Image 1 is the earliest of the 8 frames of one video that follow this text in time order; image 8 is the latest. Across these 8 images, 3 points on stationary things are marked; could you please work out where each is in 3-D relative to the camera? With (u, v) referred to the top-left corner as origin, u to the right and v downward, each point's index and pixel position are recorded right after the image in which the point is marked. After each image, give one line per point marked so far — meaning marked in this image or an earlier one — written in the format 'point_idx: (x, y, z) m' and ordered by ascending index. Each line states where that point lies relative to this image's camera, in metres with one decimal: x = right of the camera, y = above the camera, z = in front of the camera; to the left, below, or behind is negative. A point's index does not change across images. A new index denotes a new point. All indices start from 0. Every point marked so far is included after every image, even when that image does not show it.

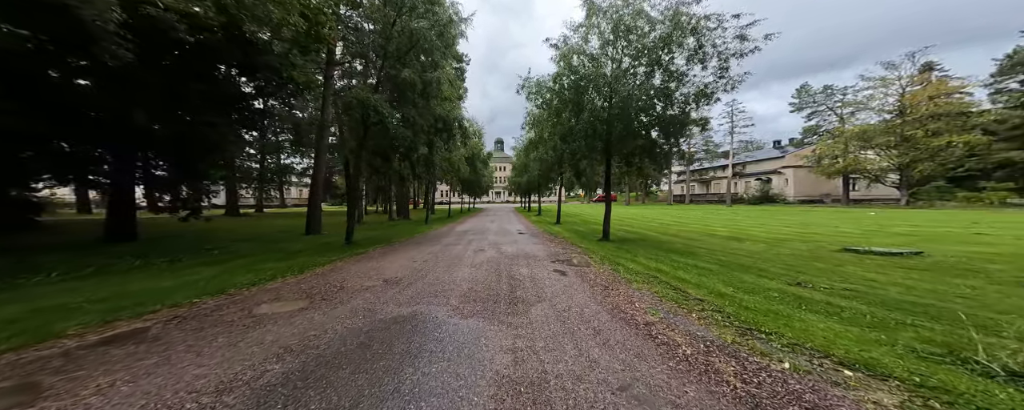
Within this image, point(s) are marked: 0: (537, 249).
0: (+1.2, -1.7, +10.2) m
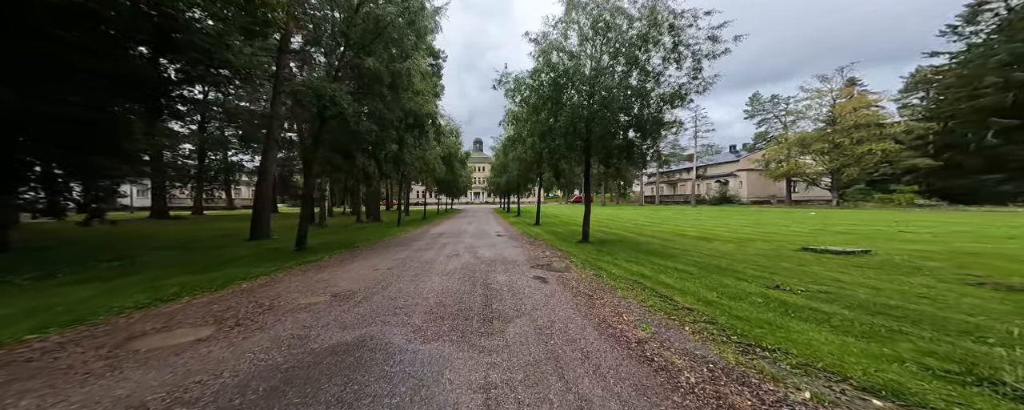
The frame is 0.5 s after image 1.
0: (+0.3, -1.7, +9.8) m
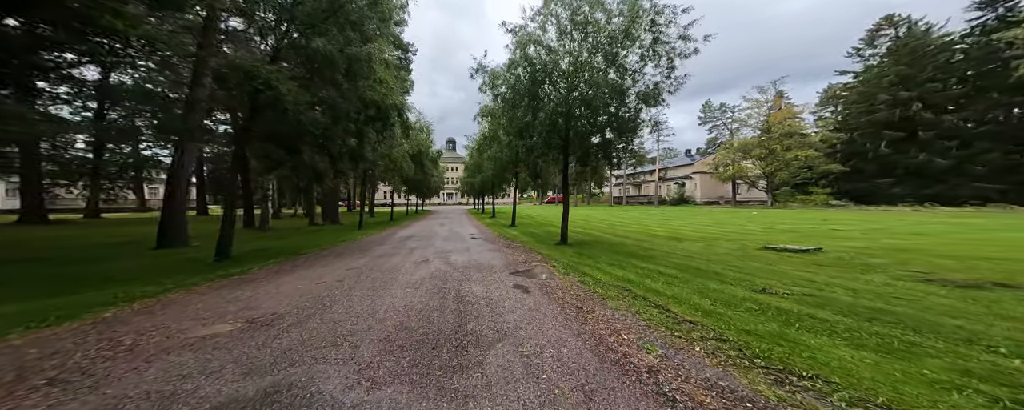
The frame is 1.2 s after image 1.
0: (-0.6, -1.8, +9.1) m
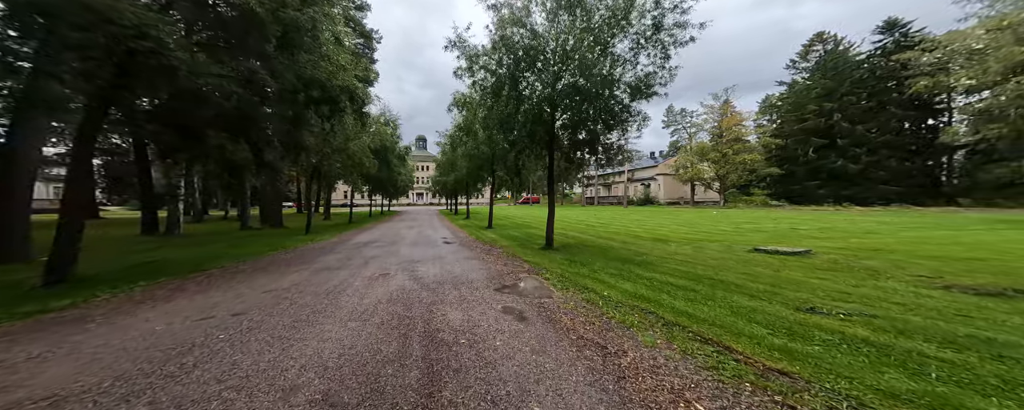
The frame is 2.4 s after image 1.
0: (-1.2, -1.8, +7.7) m
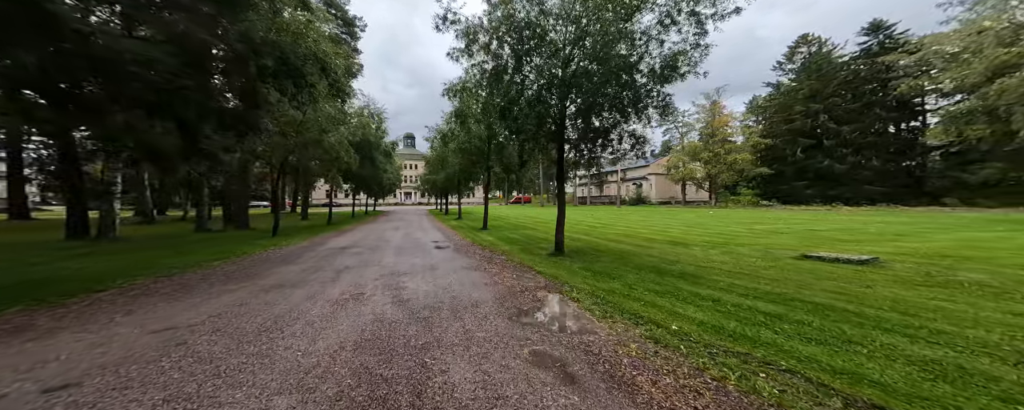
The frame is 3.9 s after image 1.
0: (-0.9, -1.7, +5.9) m
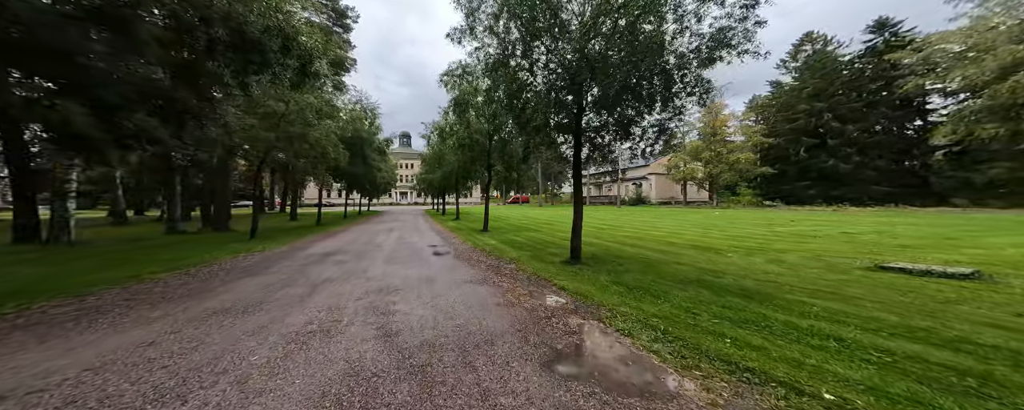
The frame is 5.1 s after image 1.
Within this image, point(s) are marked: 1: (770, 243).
0: (-0.5, -1.7, +4.5) m
1: (+10.1, -1.4, +11.4) m
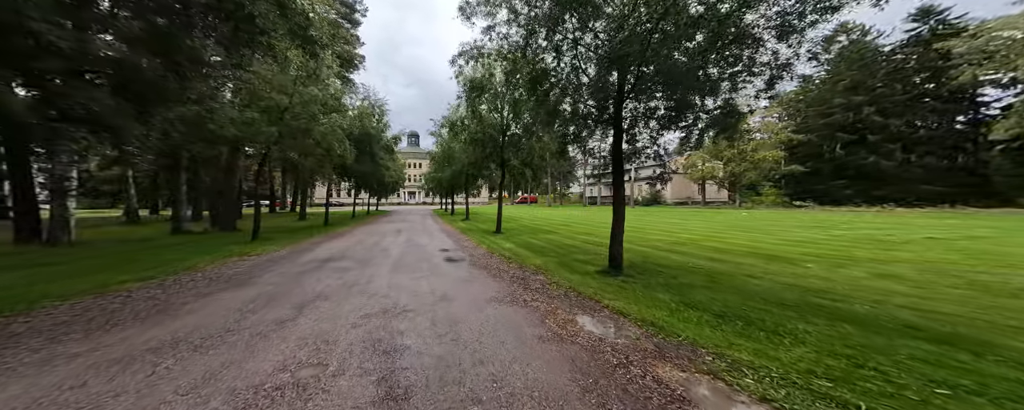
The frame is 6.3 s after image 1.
0: (+0.1, -1.6, +3.1) m
1: (+11.0, -1.4, +9.6) m
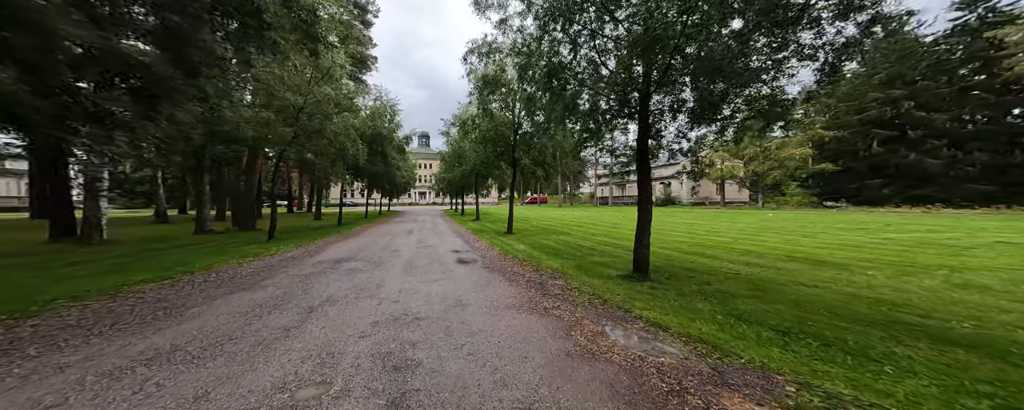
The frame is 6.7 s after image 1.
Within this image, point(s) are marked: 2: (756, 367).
0: (+0.4, -1.6, +2.7) m
1: (+11.5, -1.4, +8.6) m
2: (+2.2, -1.5, +2.9) m
